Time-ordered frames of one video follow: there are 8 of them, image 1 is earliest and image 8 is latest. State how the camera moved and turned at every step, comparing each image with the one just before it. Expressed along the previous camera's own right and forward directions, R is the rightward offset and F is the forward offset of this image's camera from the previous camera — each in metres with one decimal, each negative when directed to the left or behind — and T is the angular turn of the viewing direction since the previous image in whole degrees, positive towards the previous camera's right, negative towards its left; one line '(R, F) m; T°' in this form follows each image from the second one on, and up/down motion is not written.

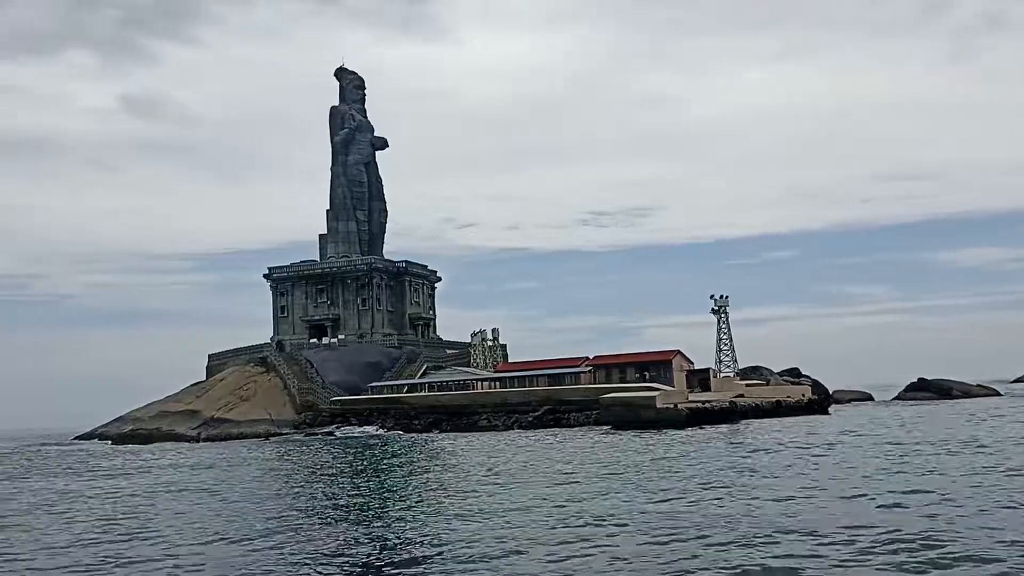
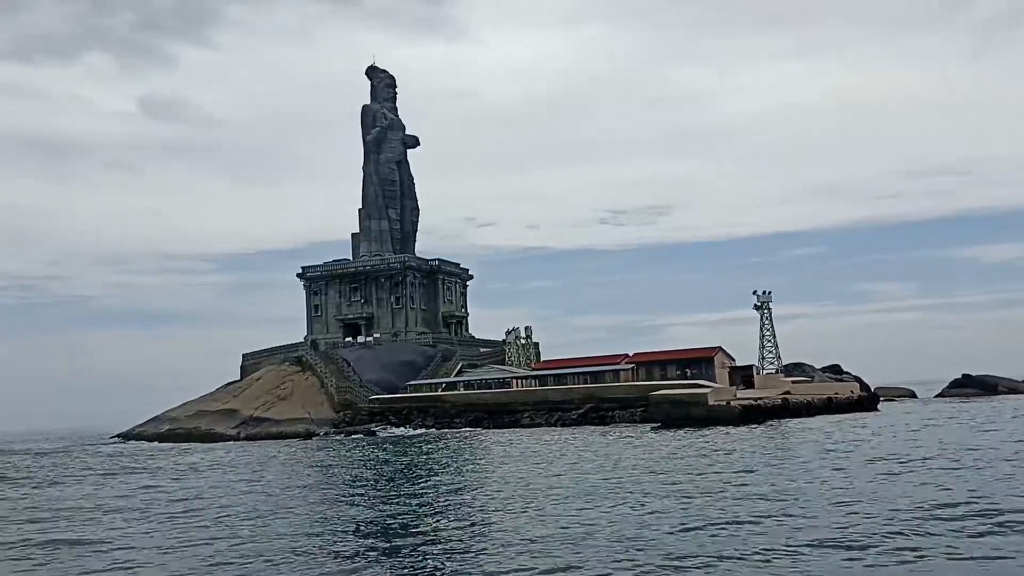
(-0.6, +0.4) m; -1°
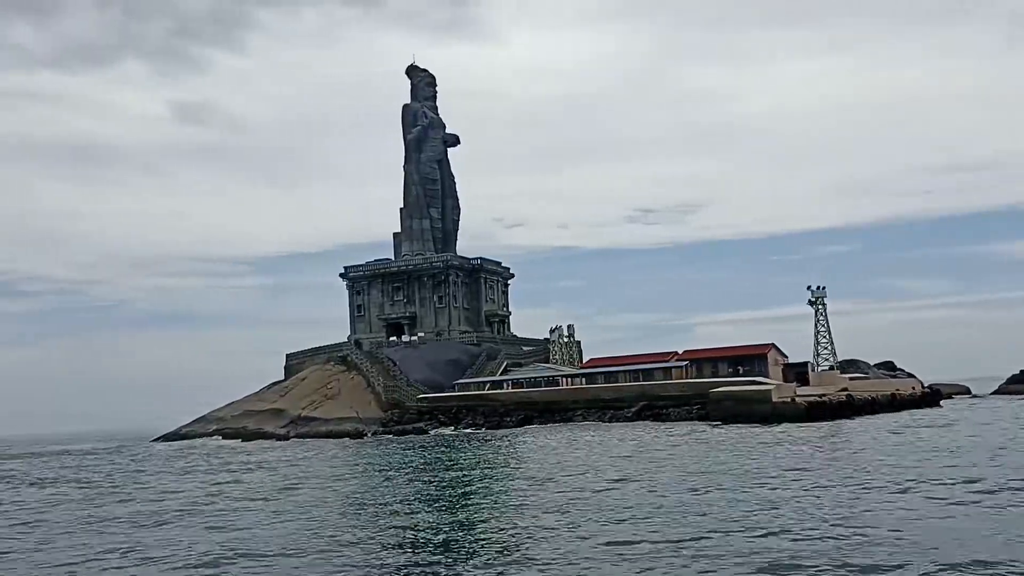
(-0.7, +0.4) m; -2°
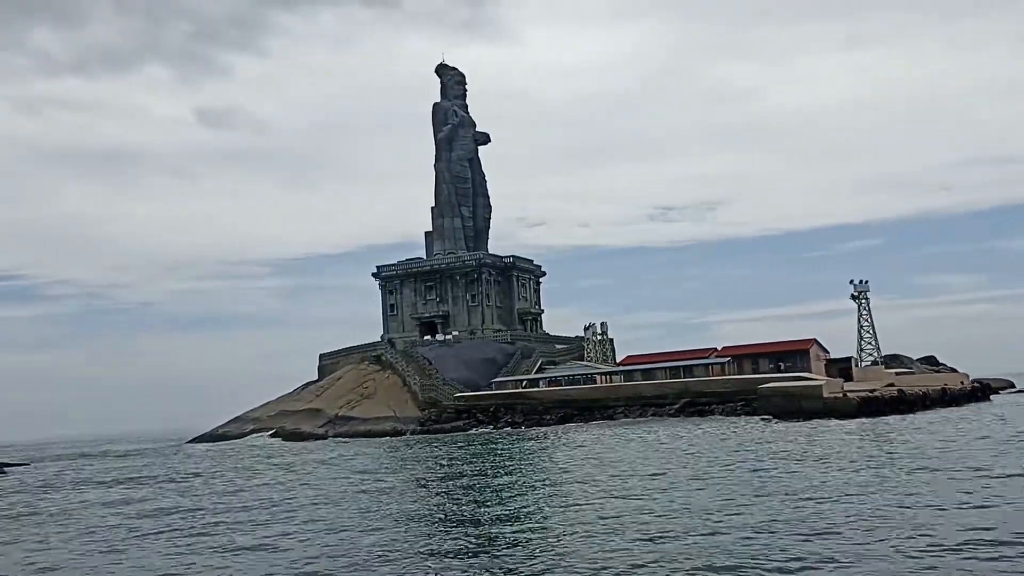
(-0.6, +0.3) m; -1°
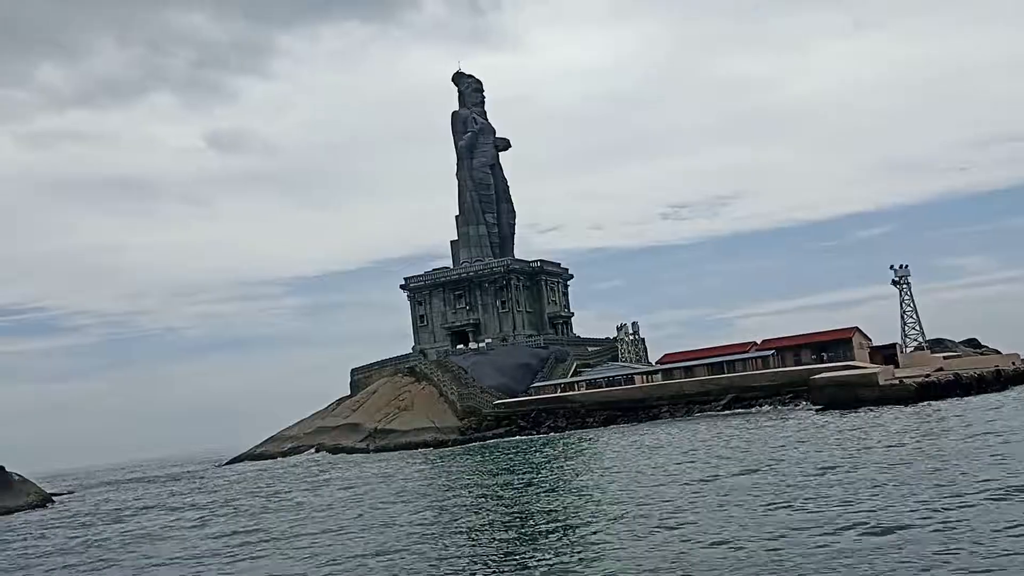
(-0.6, +0.3) m; -1°
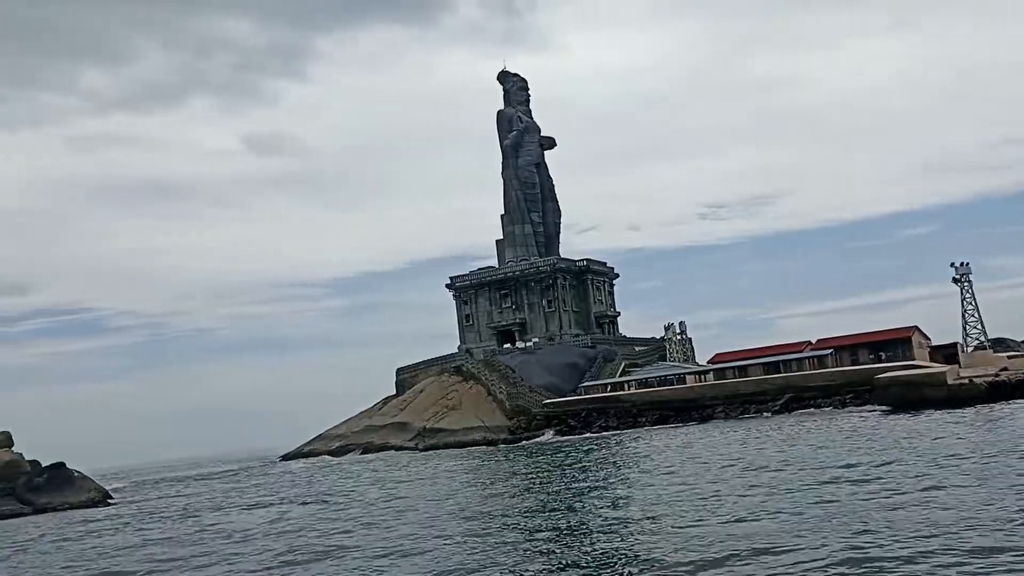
(-0.5, +0.3) m; -2°
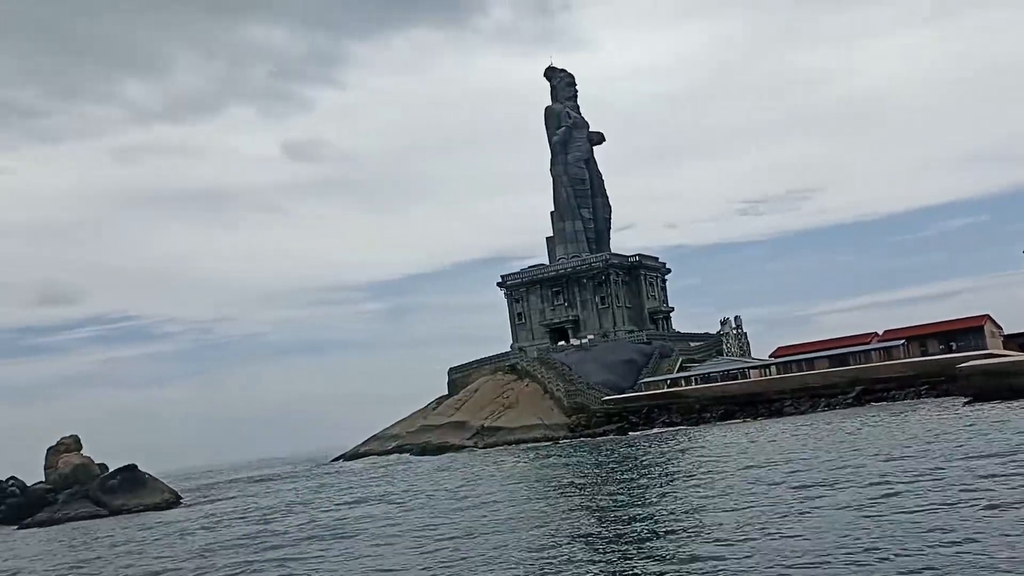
(-0.6, +0.4) m; -2°
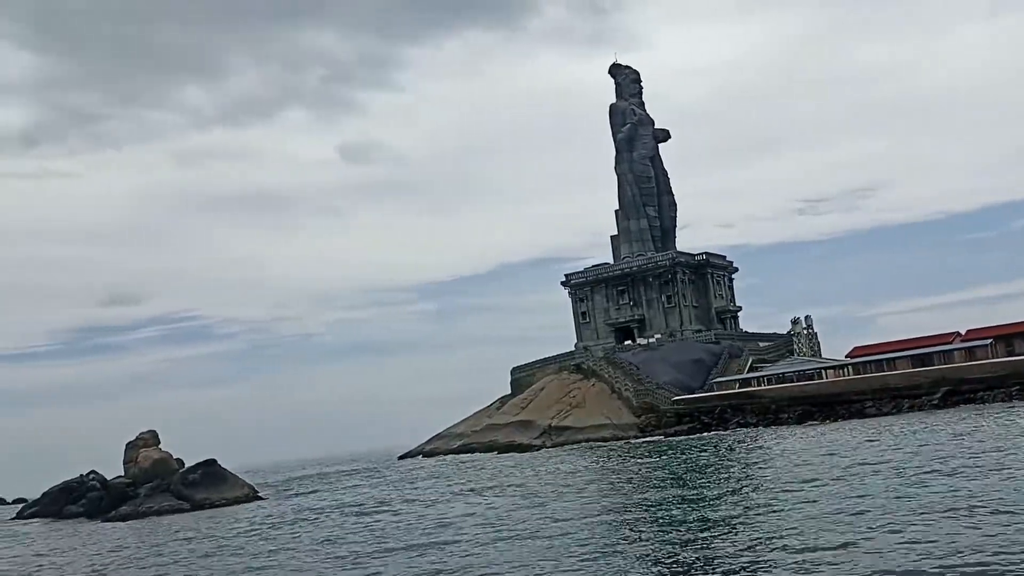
(-0.5, +0.4) m; -3°
